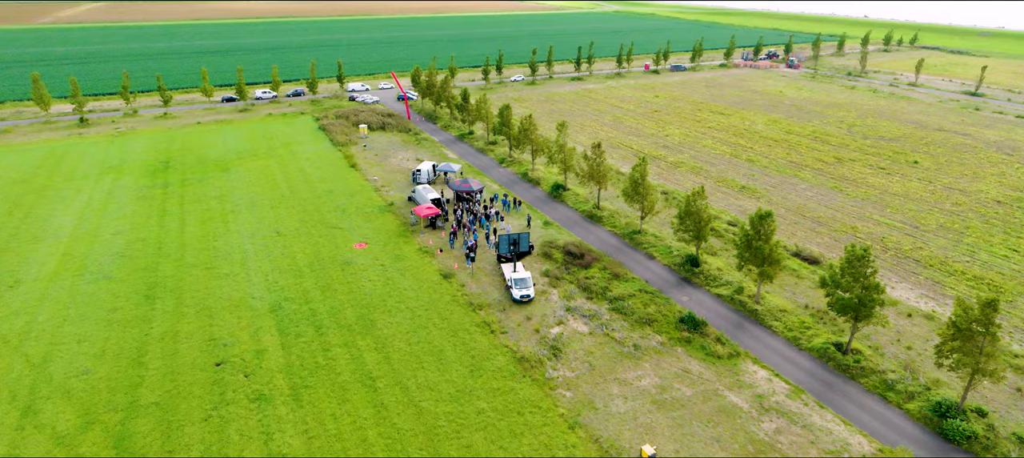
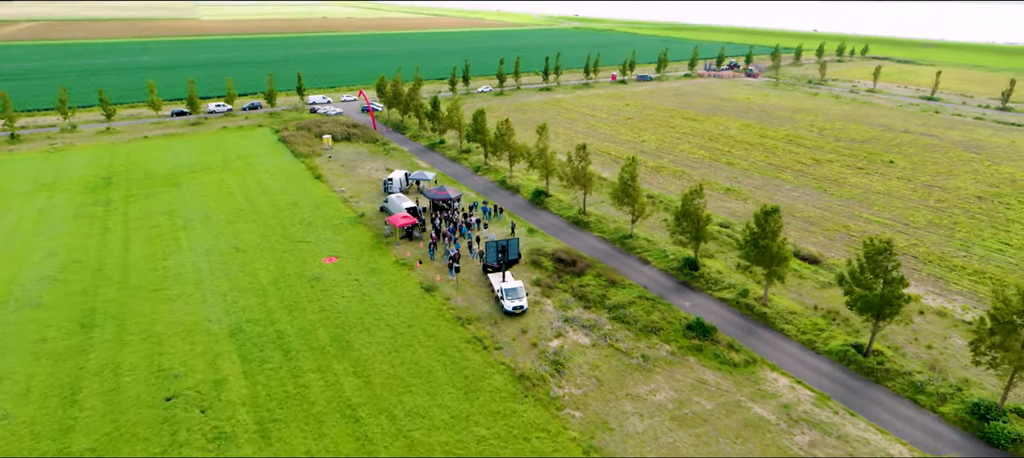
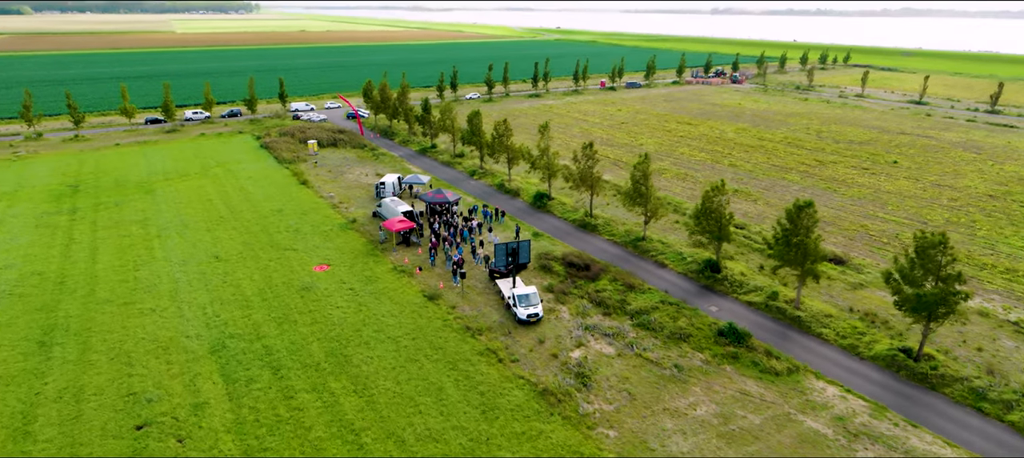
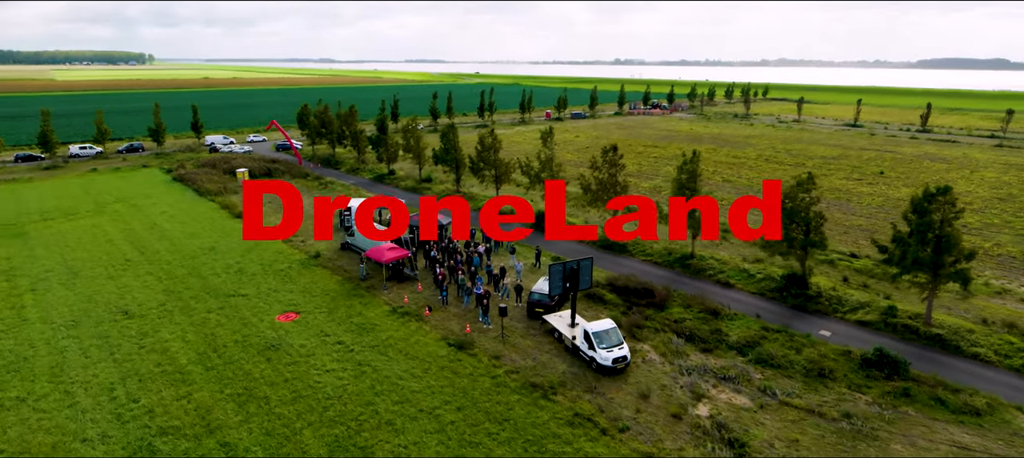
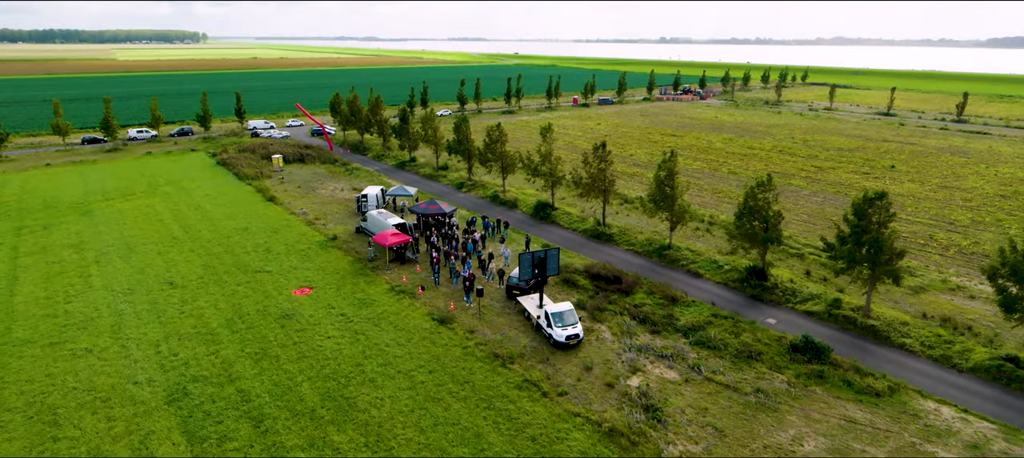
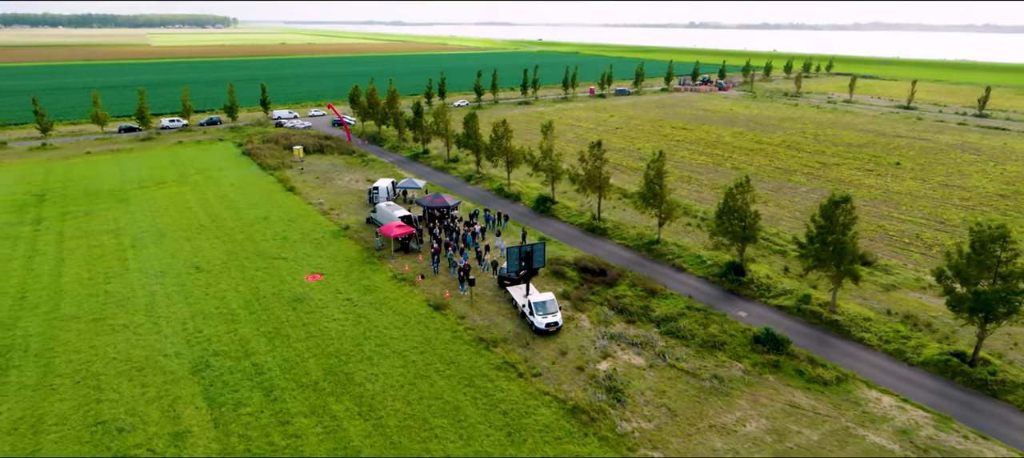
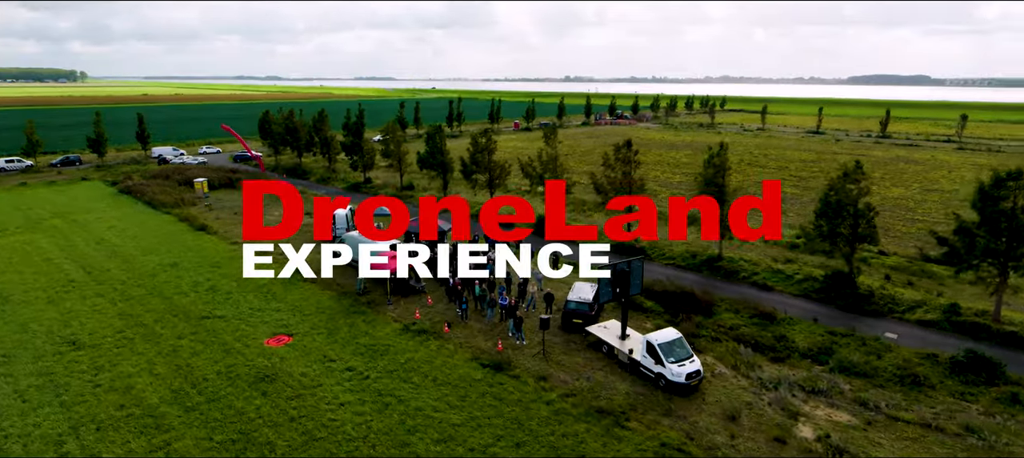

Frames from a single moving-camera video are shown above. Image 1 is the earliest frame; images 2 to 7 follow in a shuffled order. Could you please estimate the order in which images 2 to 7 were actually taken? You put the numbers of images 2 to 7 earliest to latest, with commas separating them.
2, 3, 6, 5, 4, 7
